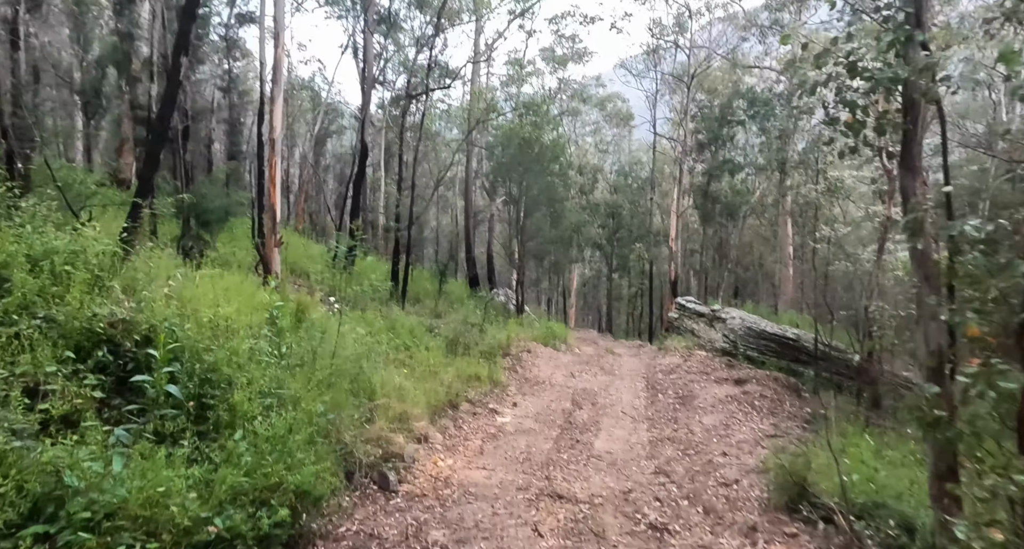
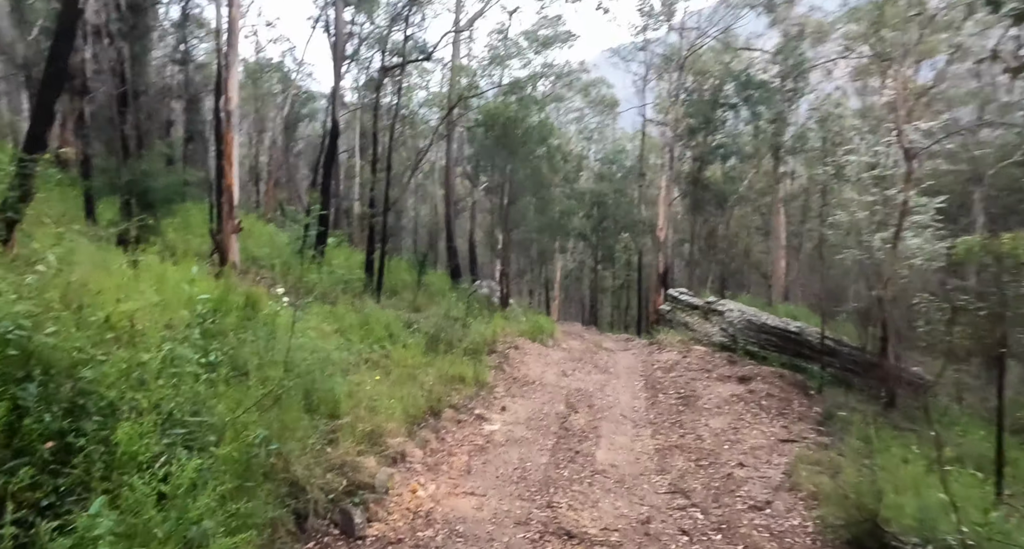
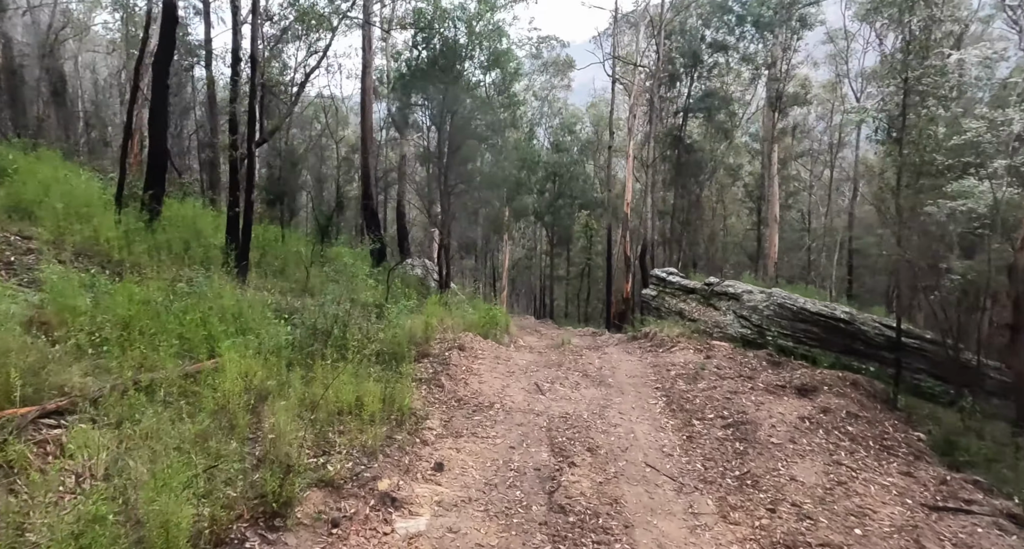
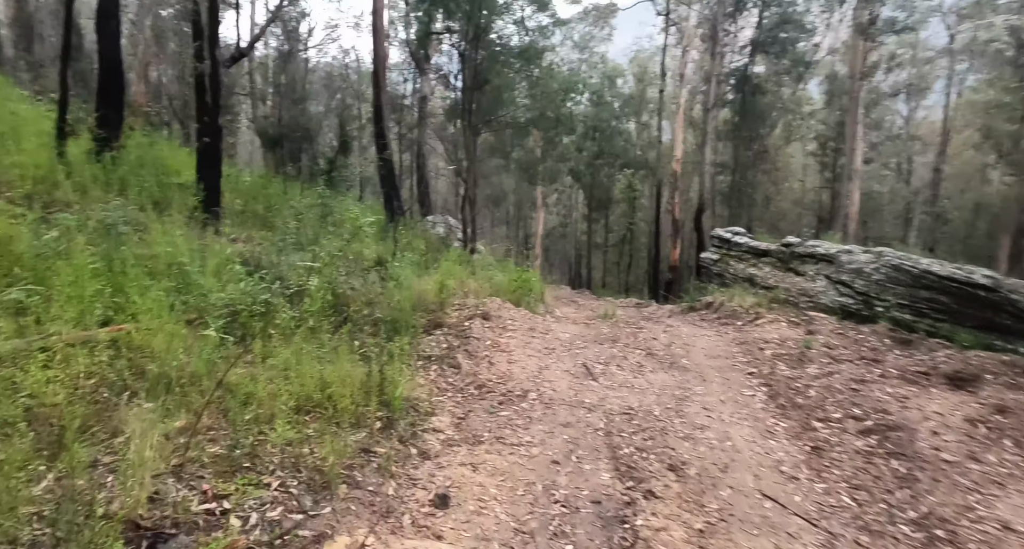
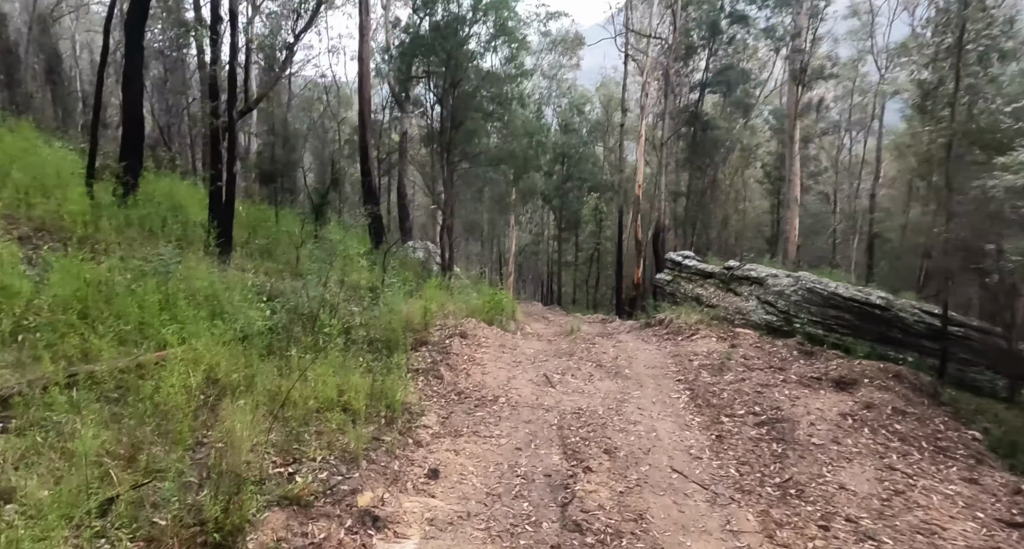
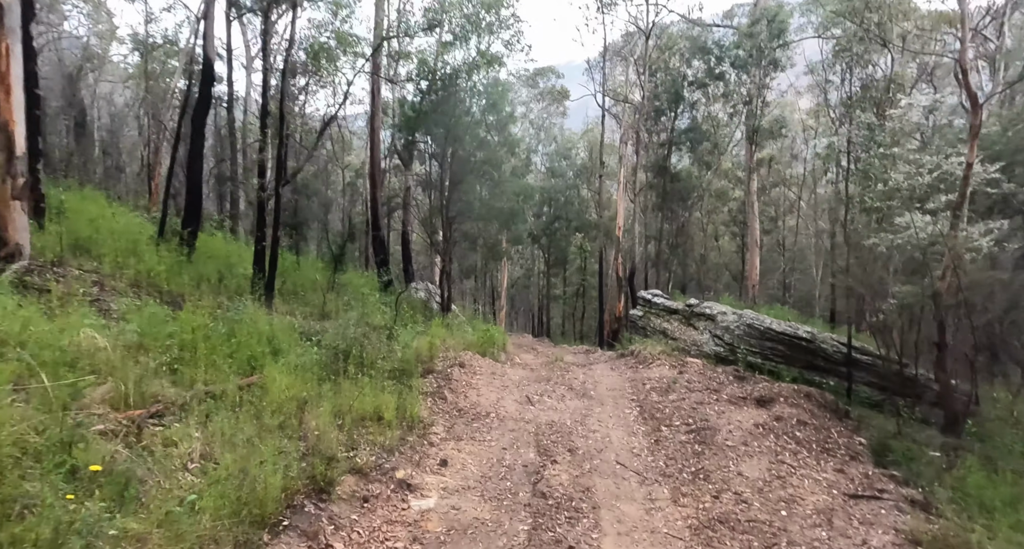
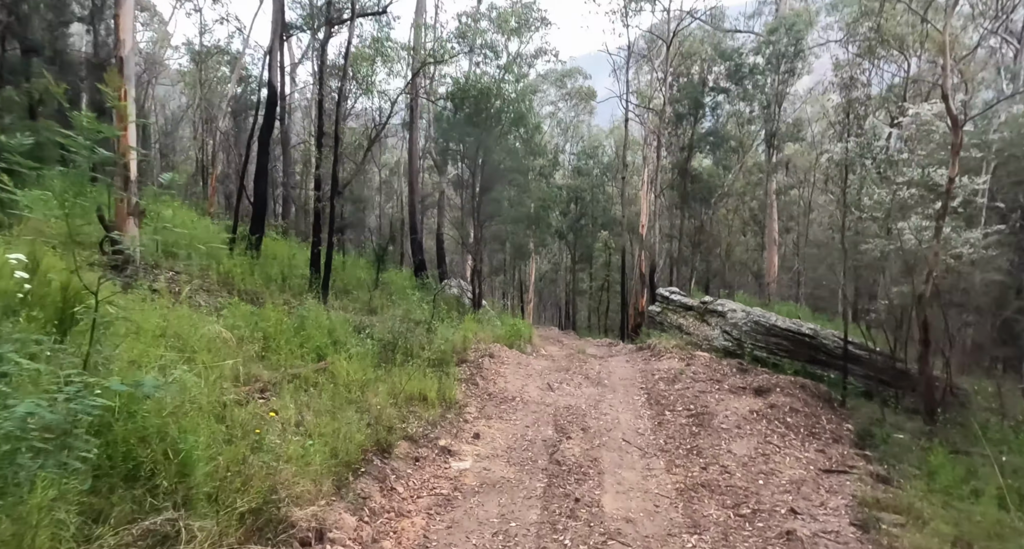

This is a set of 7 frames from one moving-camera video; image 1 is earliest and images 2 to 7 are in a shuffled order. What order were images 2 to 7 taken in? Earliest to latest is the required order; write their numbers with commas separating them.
2, 7, 6, 3, 5, 4
